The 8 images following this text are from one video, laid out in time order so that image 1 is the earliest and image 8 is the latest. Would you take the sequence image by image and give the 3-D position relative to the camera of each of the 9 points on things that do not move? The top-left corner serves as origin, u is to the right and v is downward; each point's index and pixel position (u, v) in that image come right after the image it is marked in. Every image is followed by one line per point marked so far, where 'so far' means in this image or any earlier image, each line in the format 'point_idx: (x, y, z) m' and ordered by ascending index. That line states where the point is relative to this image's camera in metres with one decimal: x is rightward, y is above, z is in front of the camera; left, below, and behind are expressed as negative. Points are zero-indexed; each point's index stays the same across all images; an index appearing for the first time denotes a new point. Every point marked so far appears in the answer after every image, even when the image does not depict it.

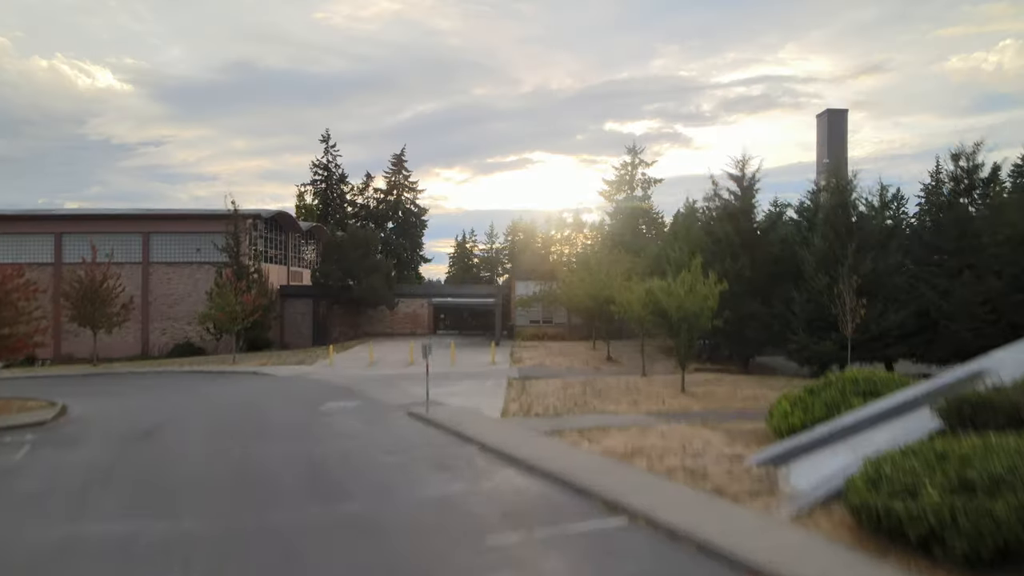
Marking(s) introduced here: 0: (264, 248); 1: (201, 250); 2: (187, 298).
0: (-12.5, +2.0, +14.7) m
1: (-14.5, +1.8, +13.6) m
2: (-15.2, -0.5, +13.6) m
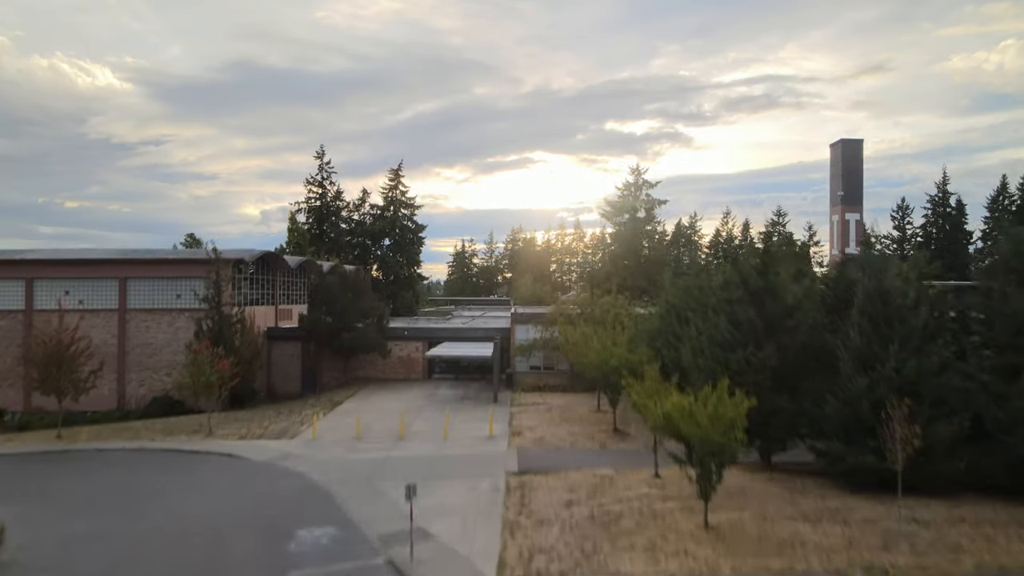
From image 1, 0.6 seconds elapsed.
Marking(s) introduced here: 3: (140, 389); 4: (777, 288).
0: (-12.6, -0.1, +13.9) m
1: (-14.5, -0.3, +12.8) m
2: (-15.2, -2.6, +12.8) m
3: (-16.3, -4.4, +12.8) m
4: (+6.7, 0.0, +7.3) m
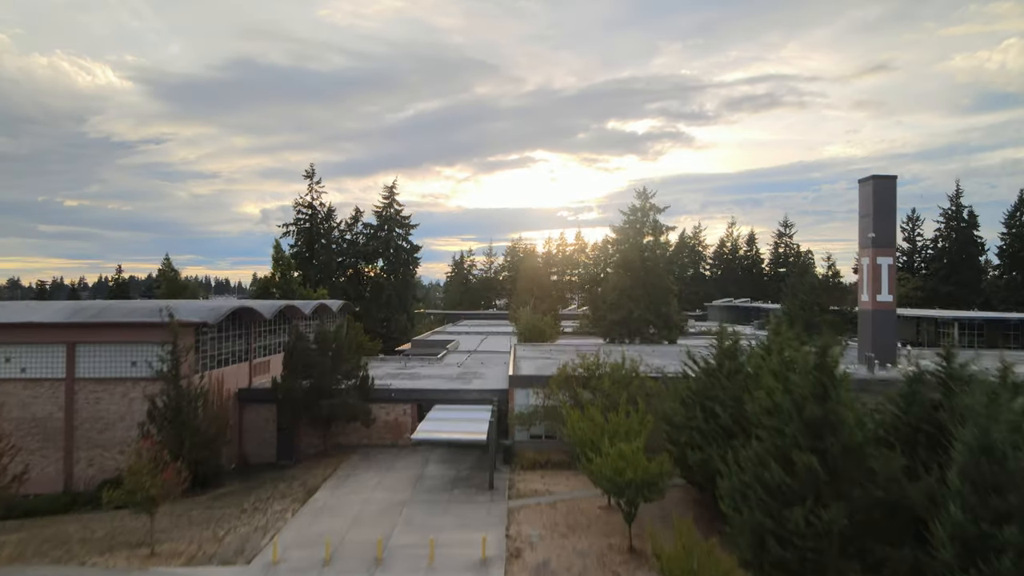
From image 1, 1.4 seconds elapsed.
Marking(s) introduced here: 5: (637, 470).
0: (-12.6, -2.7, +12.4) m
1: (-14.6, -2.9, +11.3) m
2: (-15.3, -5.2, +11.4) m
3: (-16.4, -7.0, +11.3) m
4: (+6.6, -2.7, +5.8) m
5: (+3.5, -5.0, +8.1) m
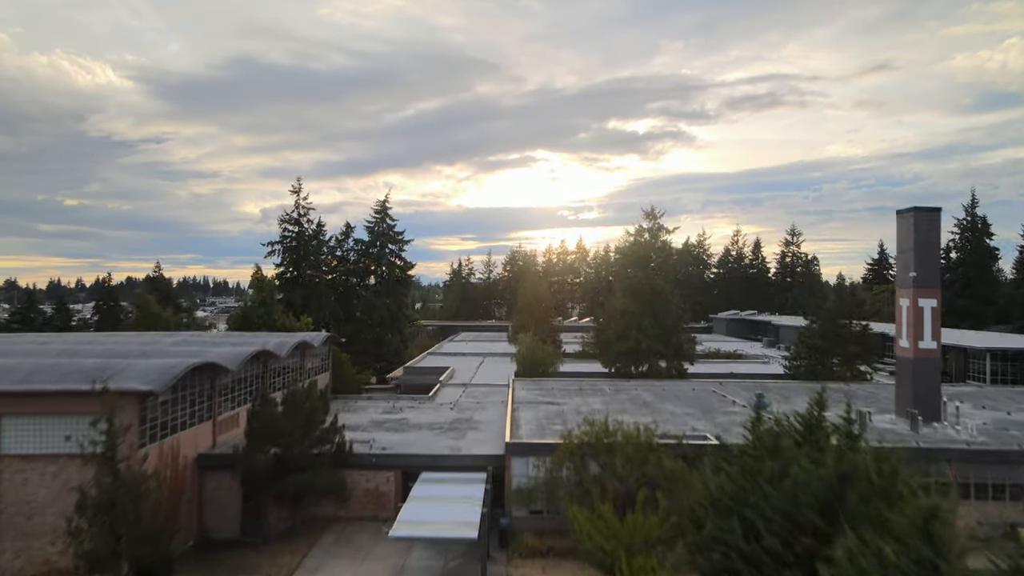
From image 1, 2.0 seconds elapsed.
0: (-12.7, -4.8, +10.8) m
1: (-14.7, -5.0, +9.7) m
2: (-15.4, -7.3, +9.7) m
3: (-16.5, -9.1, +9.7) m
4: (+6.5, -4.8, +4.2) m
5: (+3.4, -7.1, +6.4) m
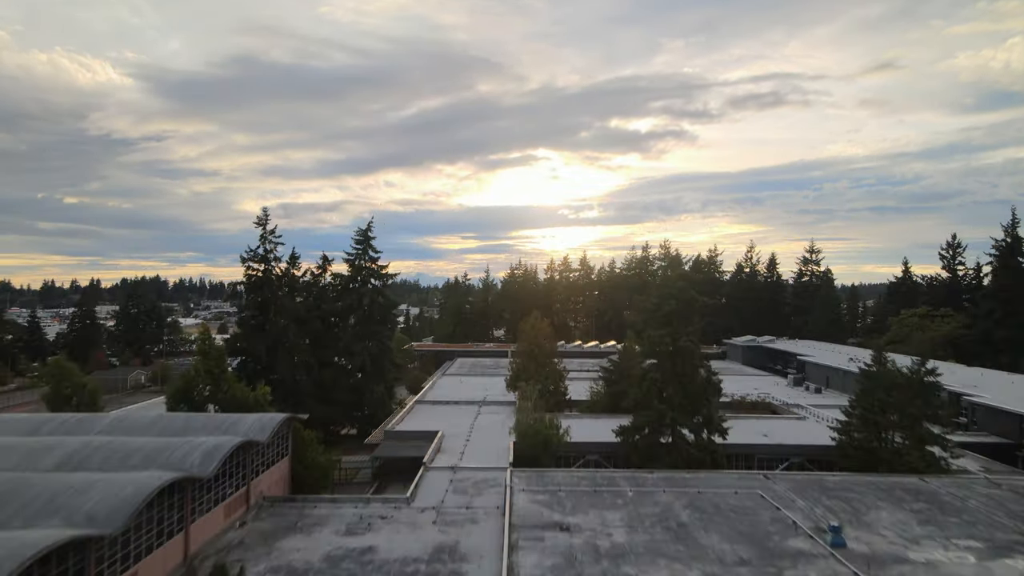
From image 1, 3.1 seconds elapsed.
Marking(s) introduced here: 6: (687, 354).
0: (-12.9, -8.8, +7.1) m
1: (-14.8, -8.9, +6.1) m
2: (-15.6, -11.2, +6.1) m
3: (-16.7, -13.0, +6.1) m
4: (+6.3, -8.8, +0.5) m
5: (+3.2, -11.2, +2.8) m
6: (+11.7, -4.4, +19.5) m
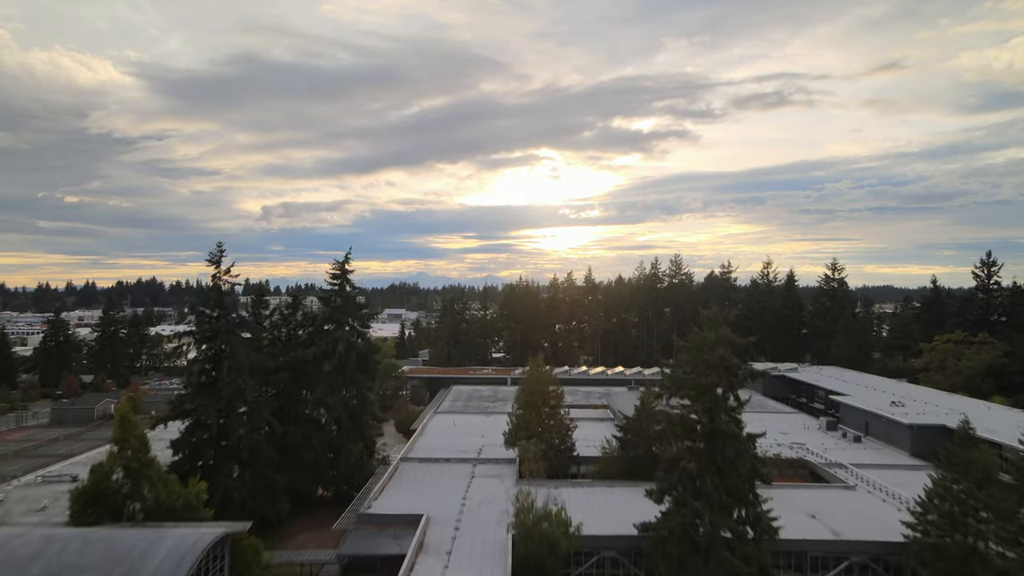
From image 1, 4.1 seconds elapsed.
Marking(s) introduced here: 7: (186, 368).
0: (-13.0, -12.2, +3.4) m
1: (-15.0, -12.4, +2.3) m
2: (-15.7, -14.7, +2.4) m
3: (-16.8, -16.5, +2.4) m
4: (+6.2, -12.4, -3.3) m
5: (+3.1, -14.7, -1.0) m
6: (+11.7, -8.0, +15.7) m
7: (-22.4, -5.3, +20.5) m
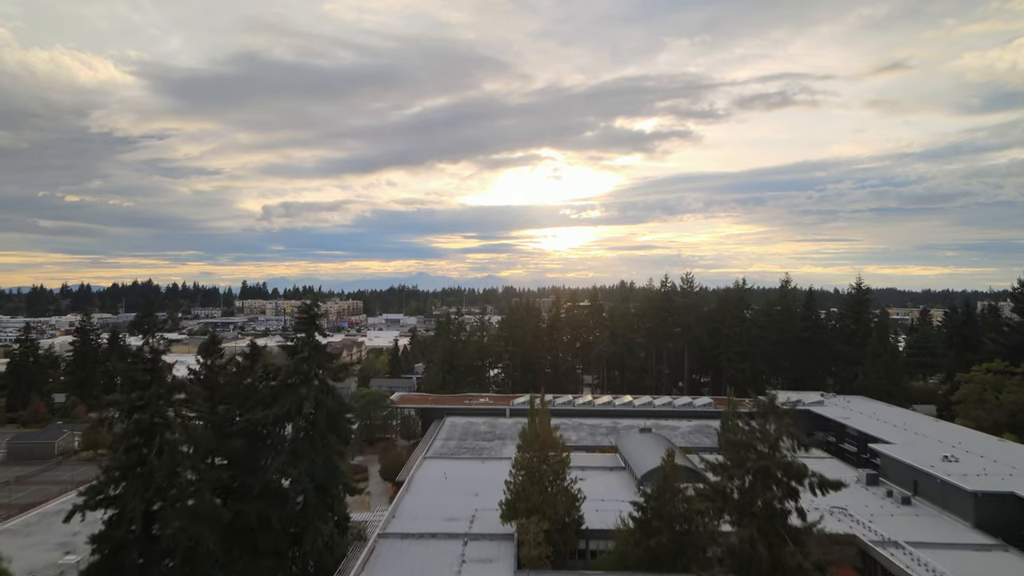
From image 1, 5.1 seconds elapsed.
0: (-13.2, -15.6, -0.3) m
1: (-15.2, -15.8, -1.3) m
2: (-16.0, -18.0, -1.3) m
3: (-17.1, -19.8, -1.3) m
4: (+5.9, -15.8, -7.0) m
5: (+2.8, -18.1, -4.7) m
6: (+11.5, -11.4, +12.0) m
7: (-22.6, -8.6, +16.8) m
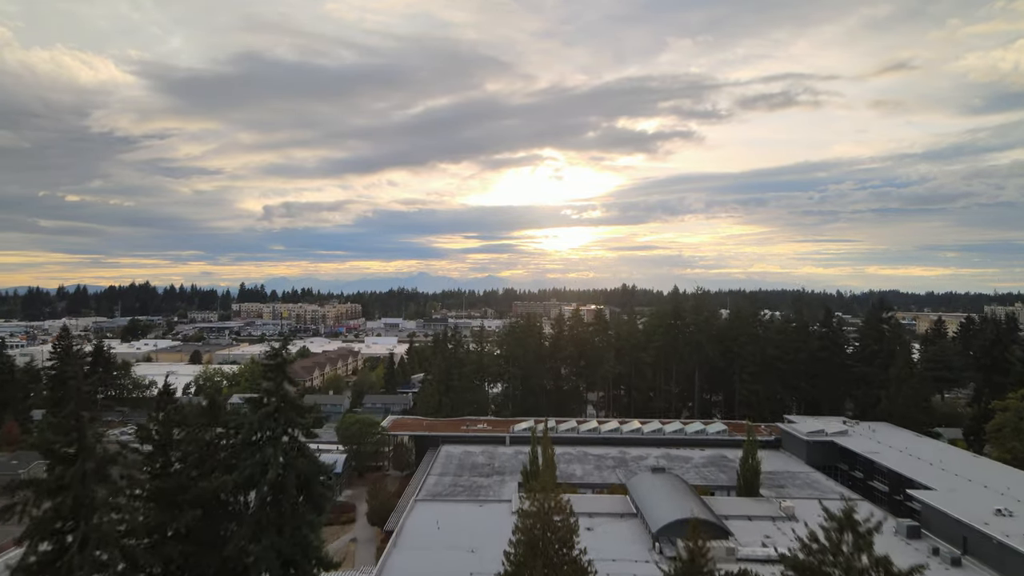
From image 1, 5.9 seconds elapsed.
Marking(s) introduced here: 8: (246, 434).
0: (-13.3, -18.2, -3.1) m
1: (-15.3, -18.3, -4.1) m
2: (-16.1, -20.6, -4.1) m
3: (-17.2, -22.4, -4.1) m
4: (+5.8, -18.5, -9.9) m
5: (+2.7, -20.7, -7.6) m
6: (+11.4, -14.0, +9.1) m
7: (-22.6, -11.2, +14.0) m
8: (-15.5, -8.6, +17.0) m
